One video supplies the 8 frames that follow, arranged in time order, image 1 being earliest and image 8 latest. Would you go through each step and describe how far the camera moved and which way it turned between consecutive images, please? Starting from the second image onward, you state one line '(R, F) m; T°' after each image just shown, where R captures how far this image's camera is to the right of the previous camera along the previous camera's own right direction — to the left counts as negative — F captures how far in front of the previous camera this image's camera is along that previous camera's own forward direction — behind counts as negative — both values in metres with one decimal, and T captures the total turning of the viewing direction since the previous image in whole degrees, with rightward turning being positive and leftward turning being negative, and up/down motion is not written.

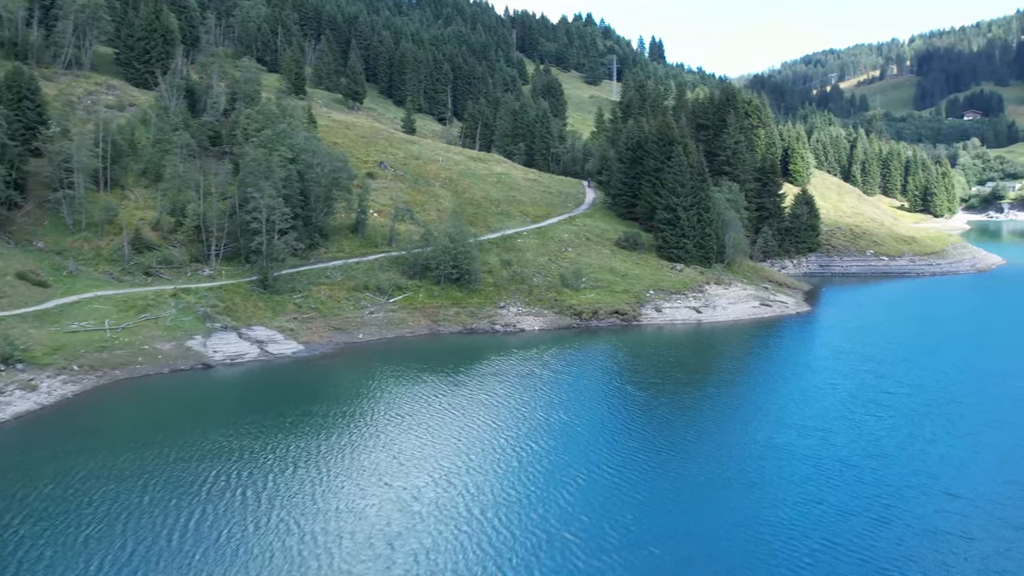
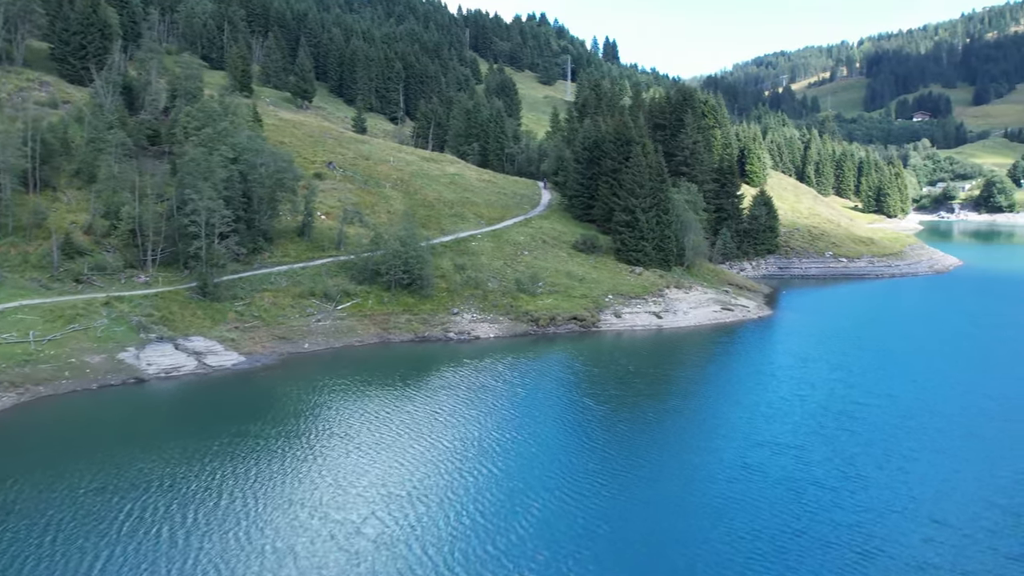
(+0.1, +3.0) m; +2°
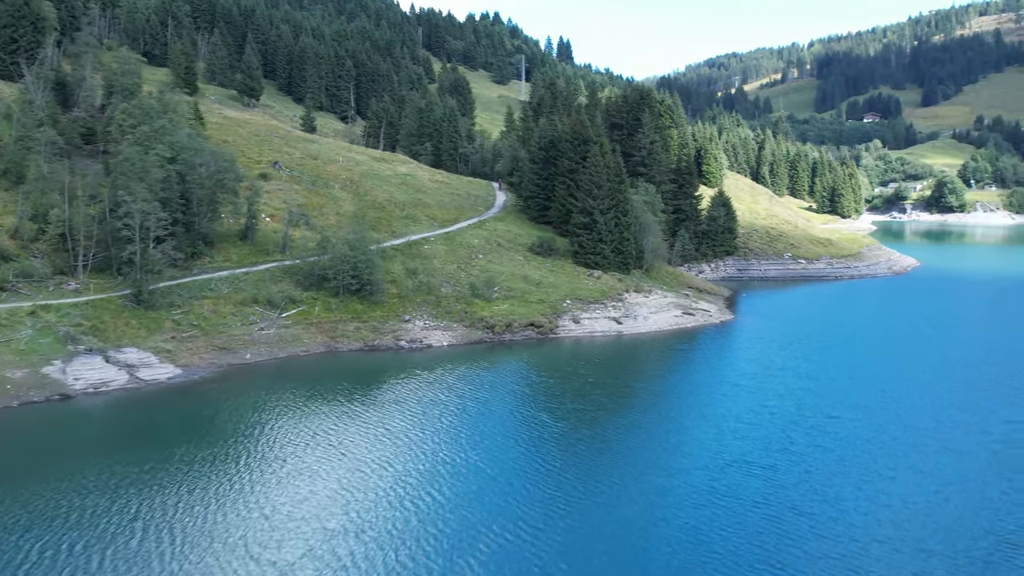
(0.0, +3.0) m; +2°
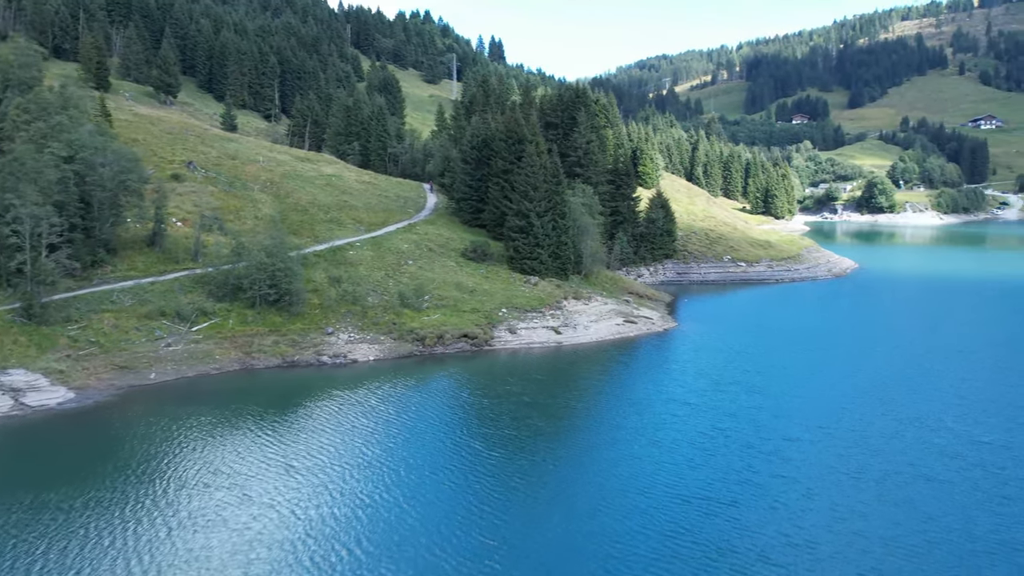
(+0.1, +4.6) m; +4°
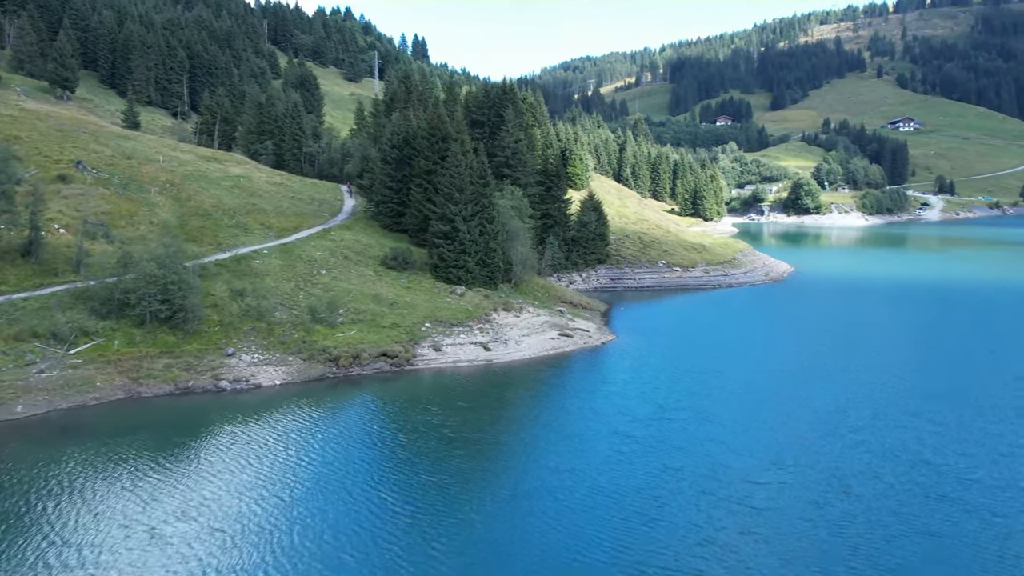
(+0.1, +6.2) m; +4°
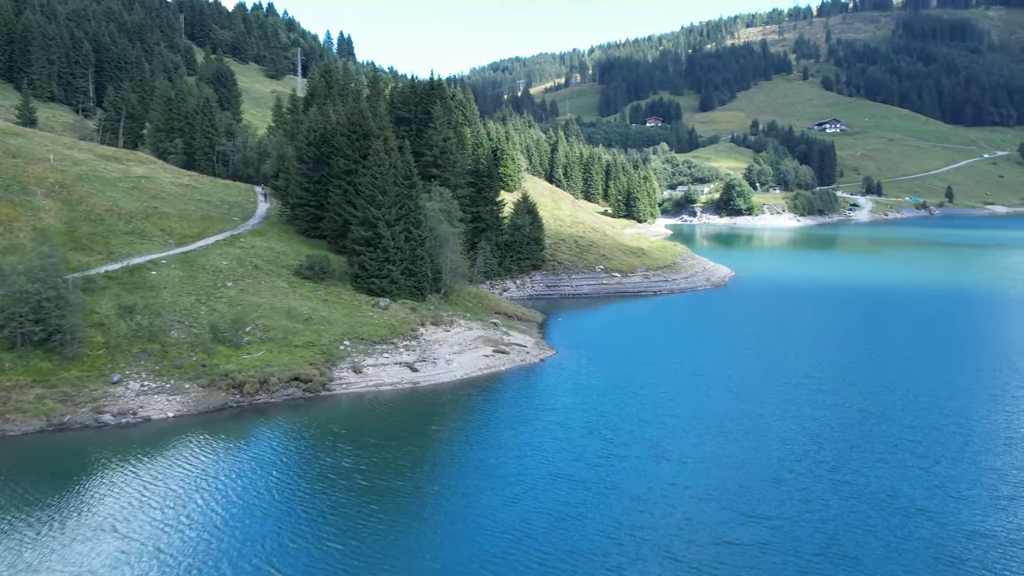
(+0.1, +6.3) m; +4°
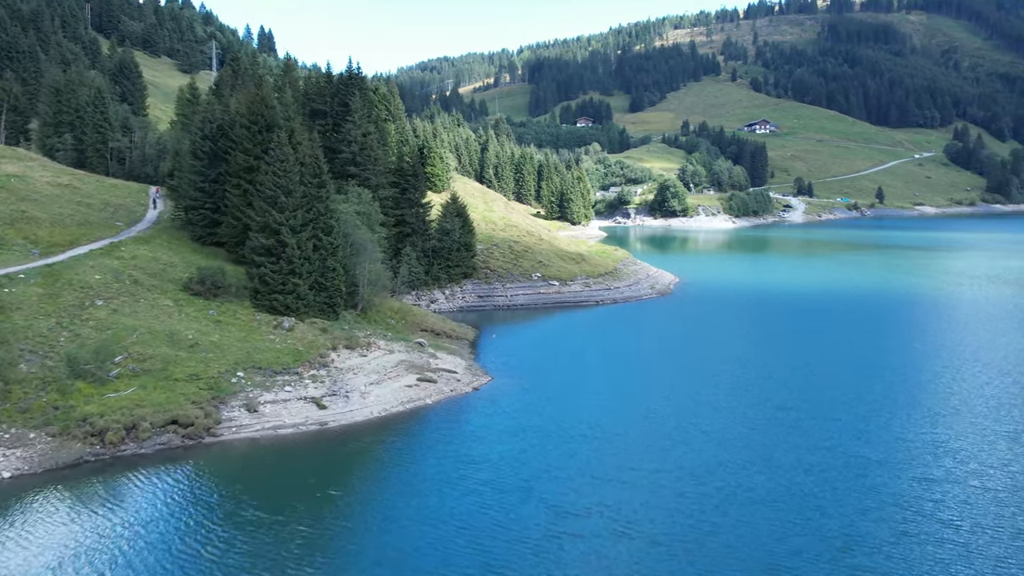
(+0.1, +8.7) m; +4°
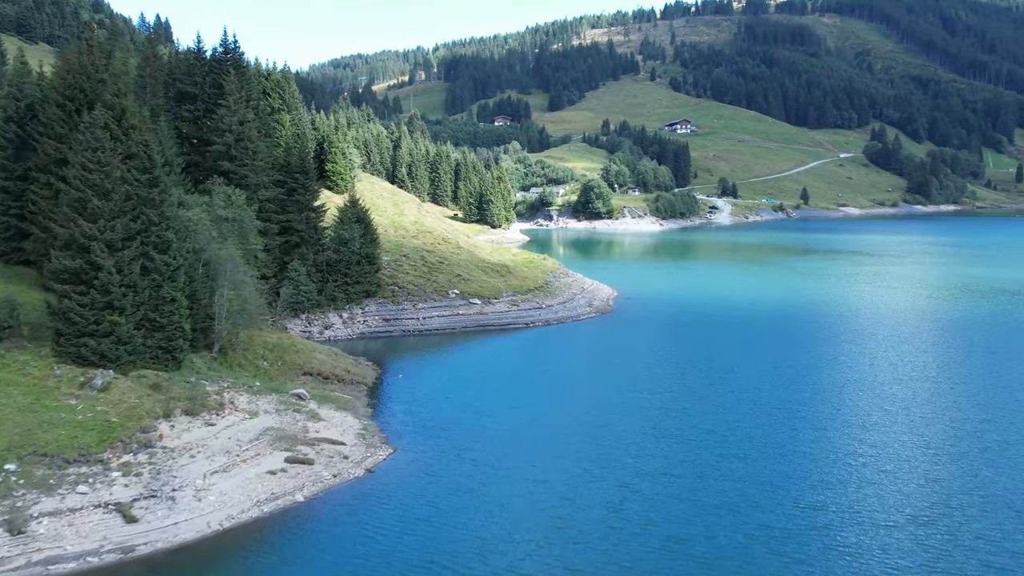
(+0.4, +14.6) m; +5°
